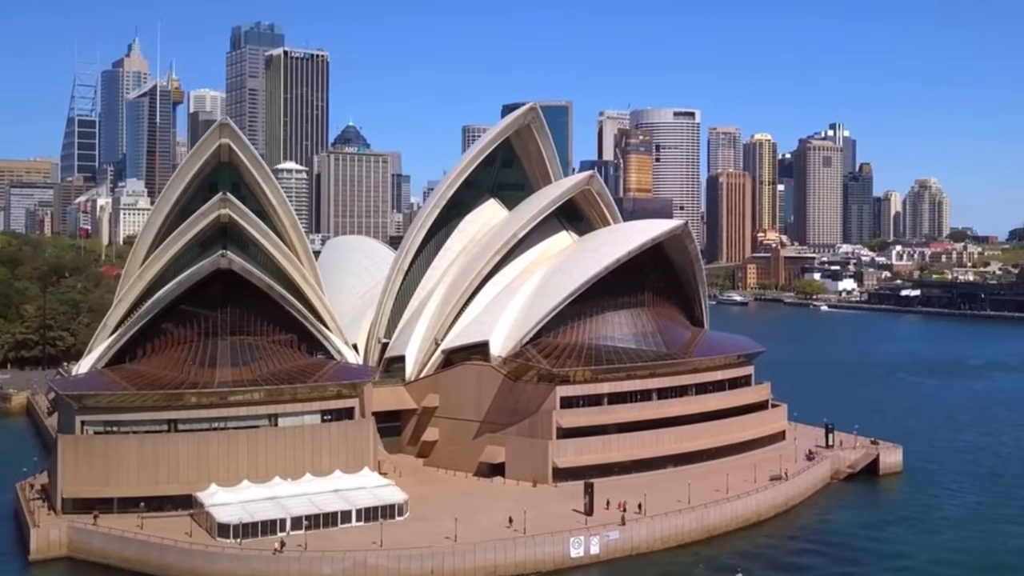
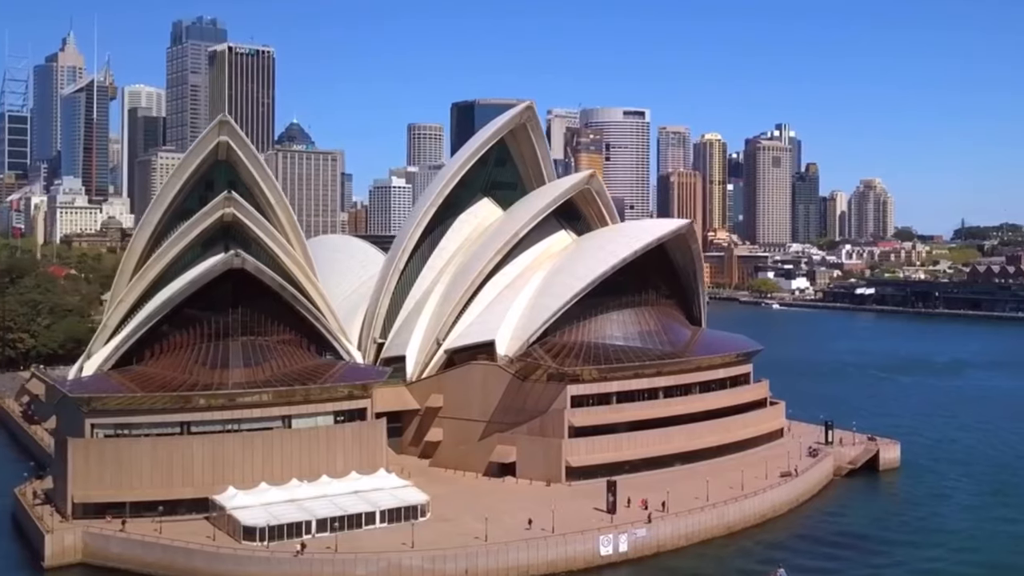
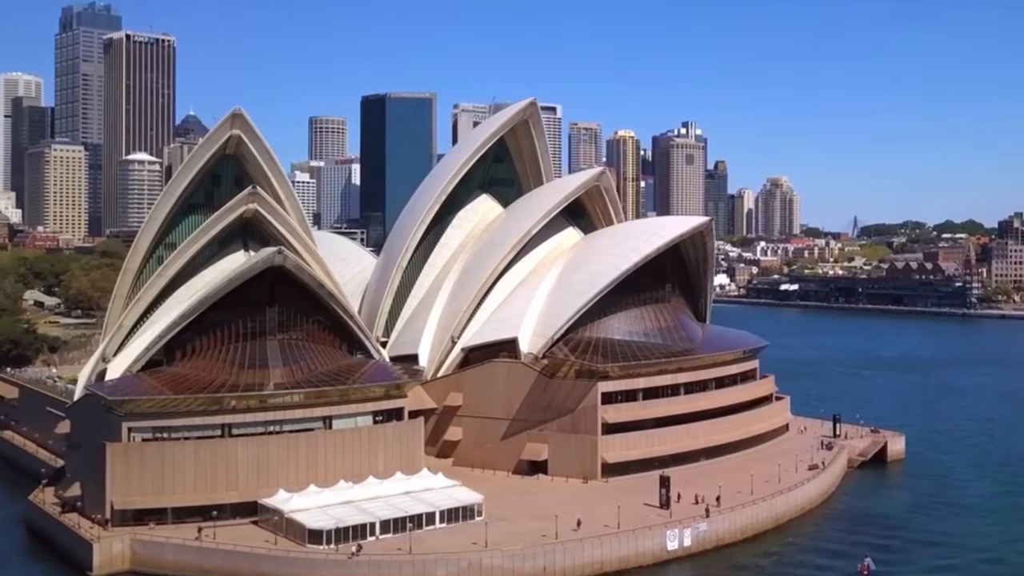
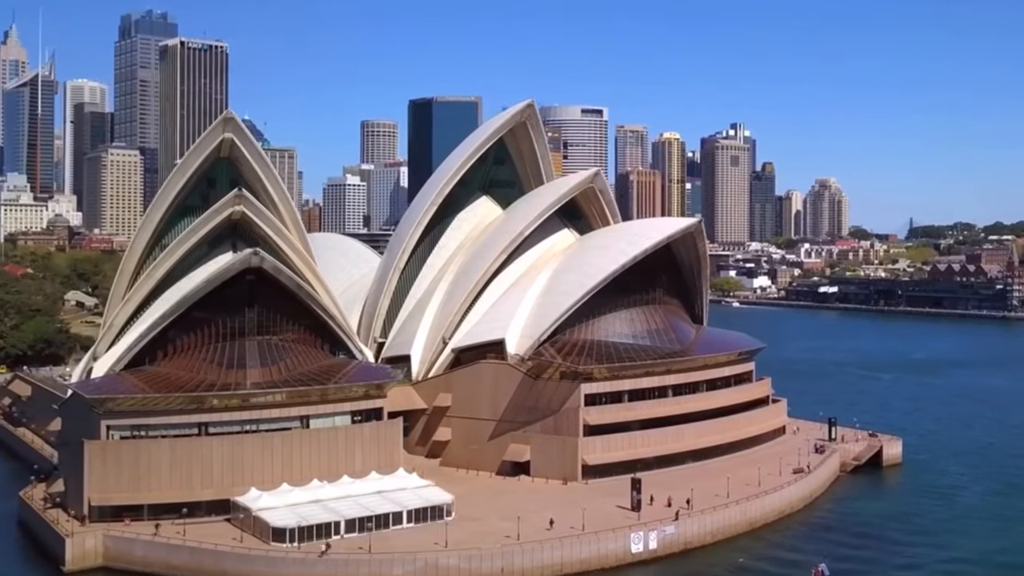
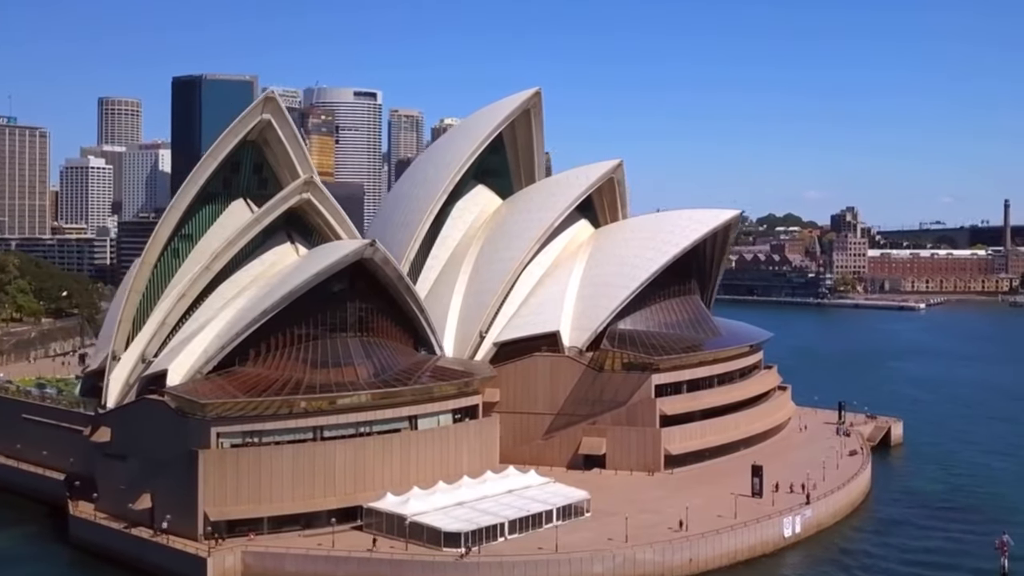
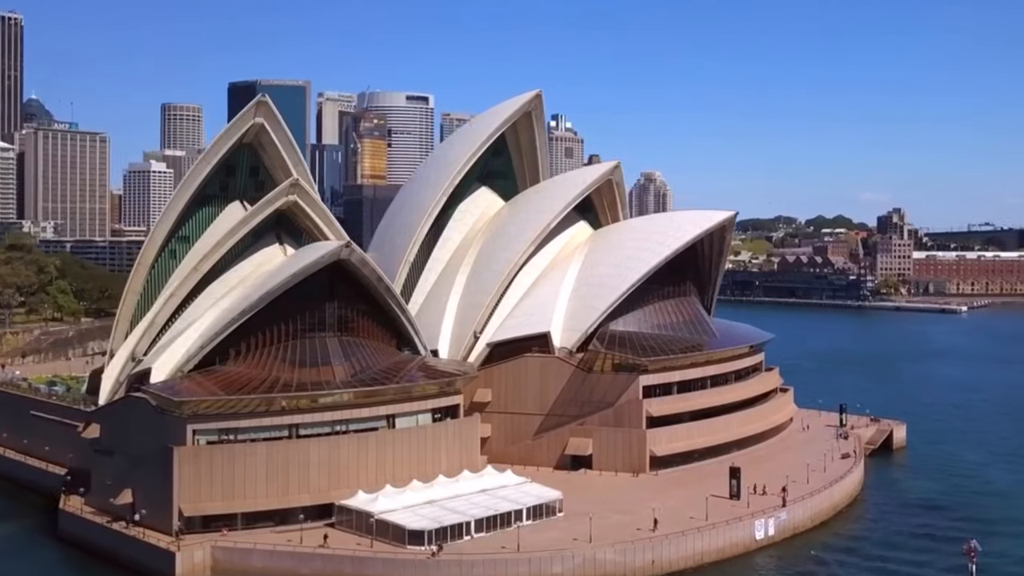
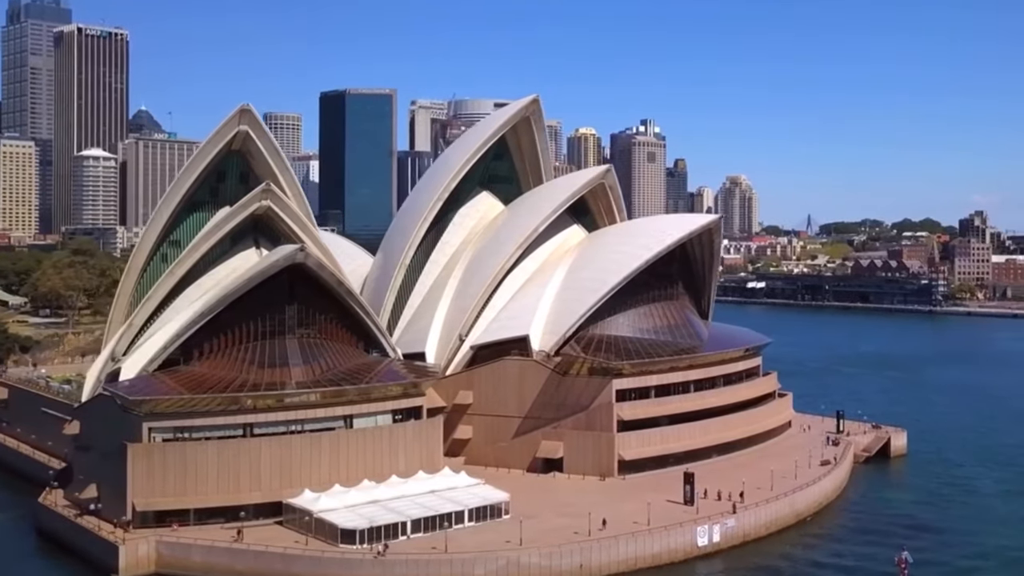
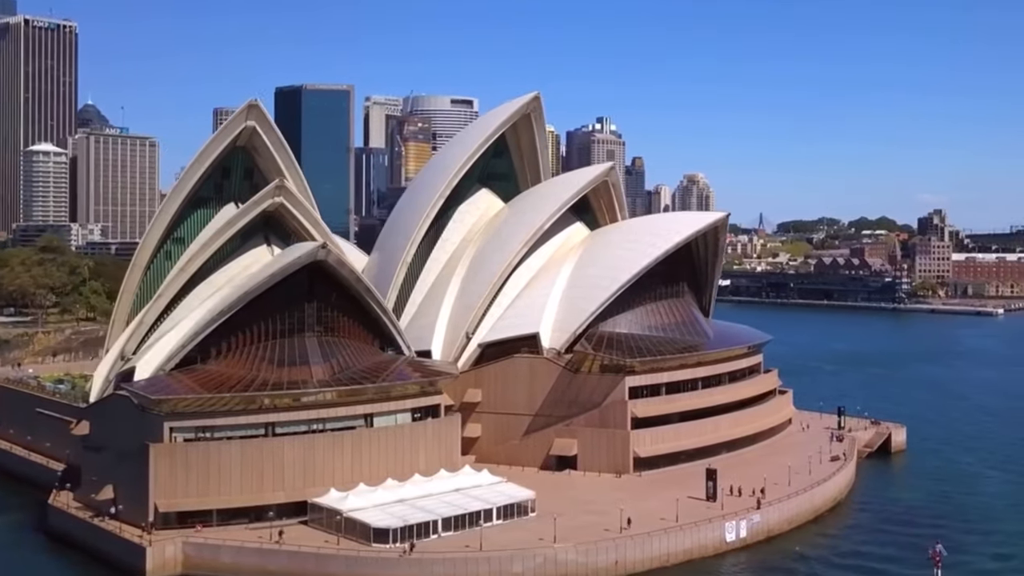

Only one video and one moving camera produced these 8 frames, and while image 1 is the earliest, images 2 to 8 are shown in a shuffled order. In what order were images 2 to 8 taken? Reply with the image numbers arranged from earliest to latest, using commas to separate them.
2, 4, 3, 7, 8, 6, 5
